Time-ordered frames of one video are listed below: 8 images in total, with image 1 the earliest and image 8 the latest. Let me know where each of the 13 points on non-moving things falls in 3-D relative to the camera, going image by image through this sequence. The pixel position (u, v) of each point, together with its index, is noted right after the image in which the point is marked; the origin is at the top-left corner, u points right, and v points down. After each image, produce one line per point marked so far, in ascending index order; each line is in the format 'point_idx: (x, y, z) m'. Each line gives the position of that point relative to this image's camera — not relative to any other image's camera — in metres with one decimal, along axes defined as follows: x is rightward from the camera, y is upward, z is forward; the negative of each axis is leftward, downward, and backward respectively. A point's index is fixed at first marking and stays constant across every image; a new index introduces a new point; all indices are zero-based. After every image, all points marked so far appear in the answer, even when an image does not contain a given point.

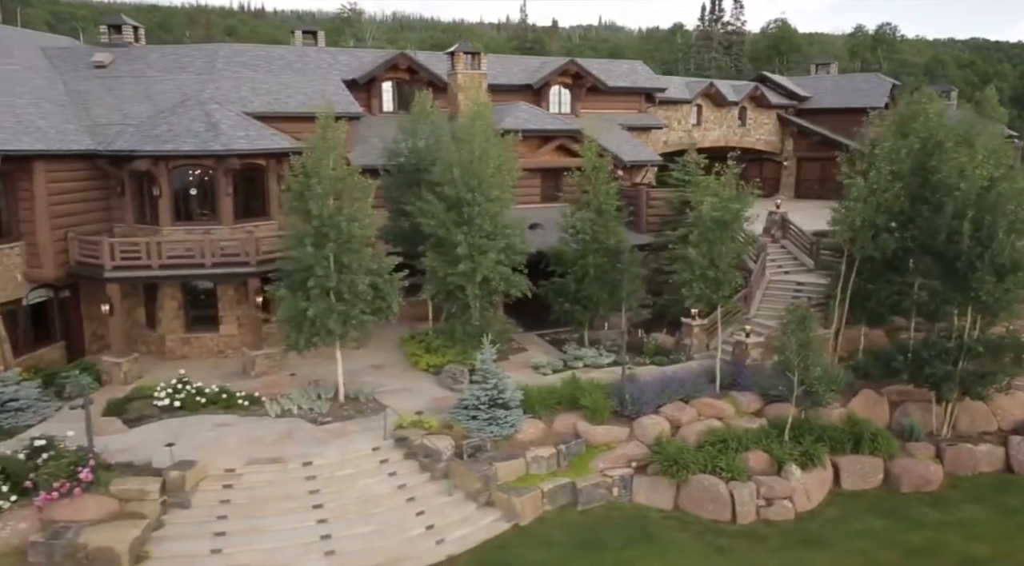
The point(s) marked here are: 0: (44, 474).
0: (-8.6, -3.5, +14.5) m
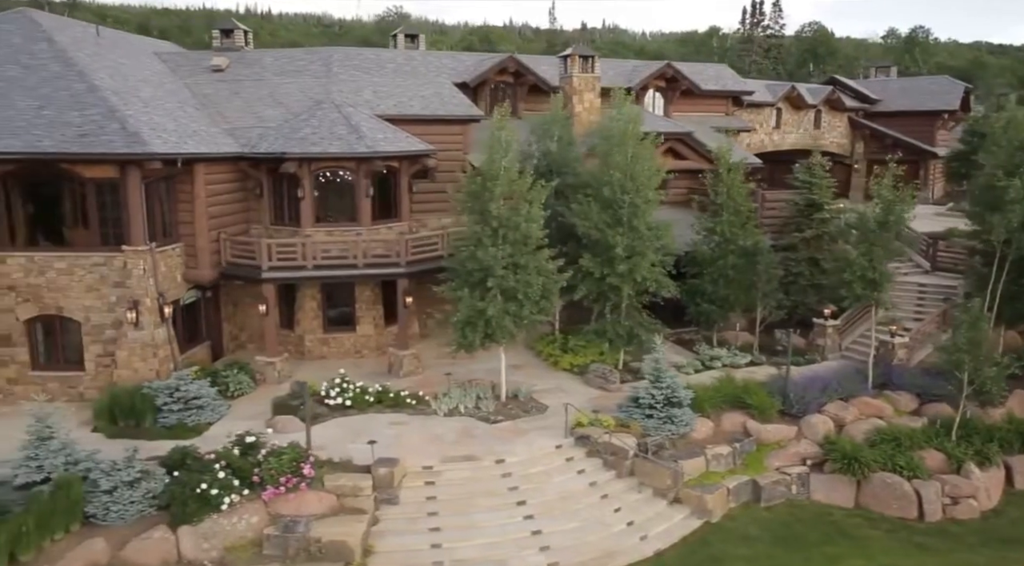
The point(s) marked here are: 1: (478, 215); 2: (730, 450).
0: (-4.6, -3.5, +14.8) m
1: (-0.7, +1.6, +18.5) m
2: (+5.0, -3.8, +17.8) m
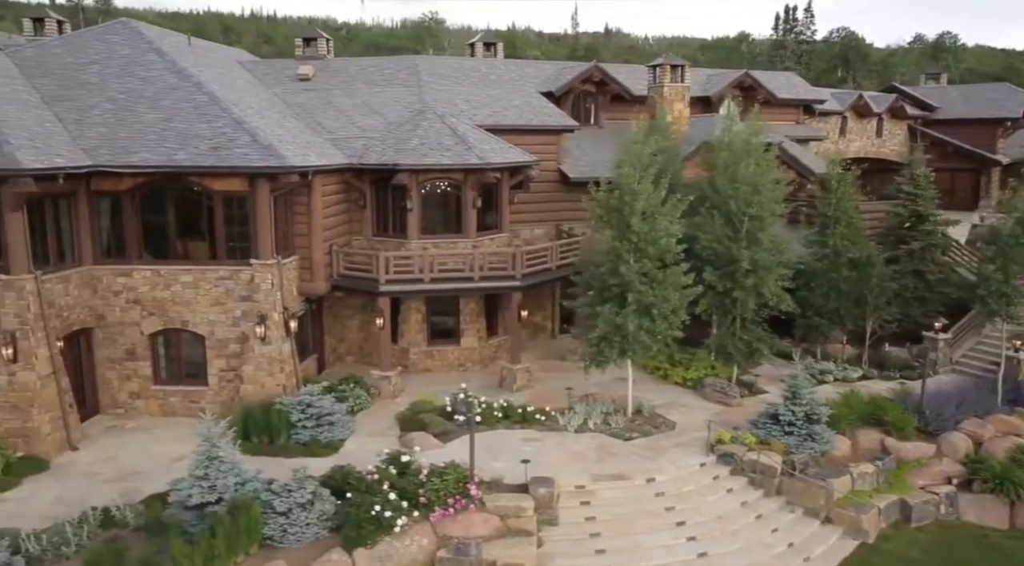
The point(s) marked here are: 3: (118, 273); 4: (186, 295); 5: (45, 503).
0: (-1.4, -3.8, +14.6) m
1: (+2.5, +1.2, +18.3) m
2: (+8.1, -4.1, +17.5) m
3: (-9.6, +0.3, +19.0) m
4: (-7.9, -0.3, +19.0) m
5: (-8.9, -4.2, +15.0) m
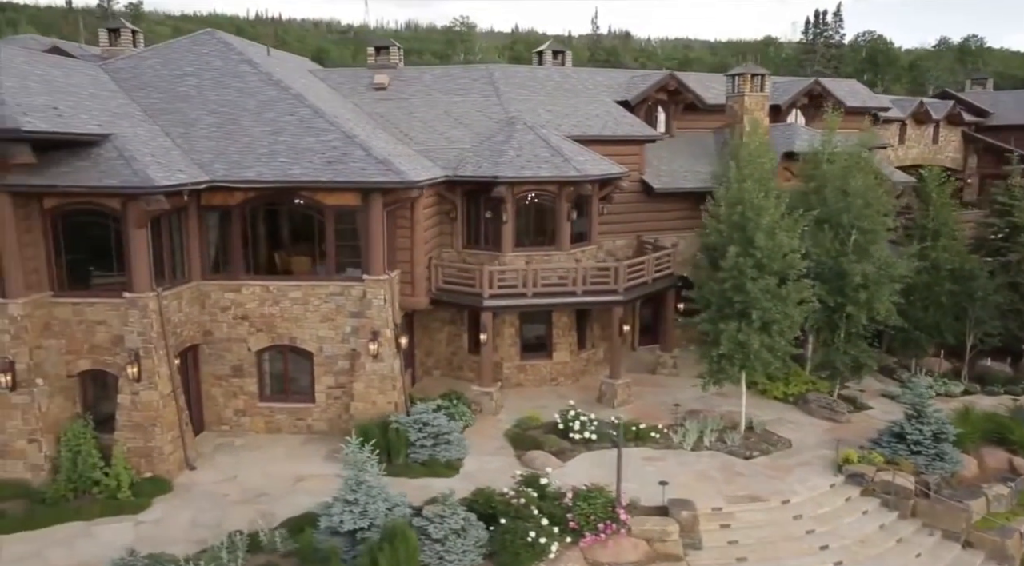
0: (+1.3, -4.2, +14.3) m
1: (+5.2, +0.9, +18.0) m
2: (+10.8, -4.5, +17.2) m
3: (-6.8, -0.1, +18.8) m
4: (-5.2, -0.7, +18.8) m
5: (-6.2, -4.6, +14.7) m
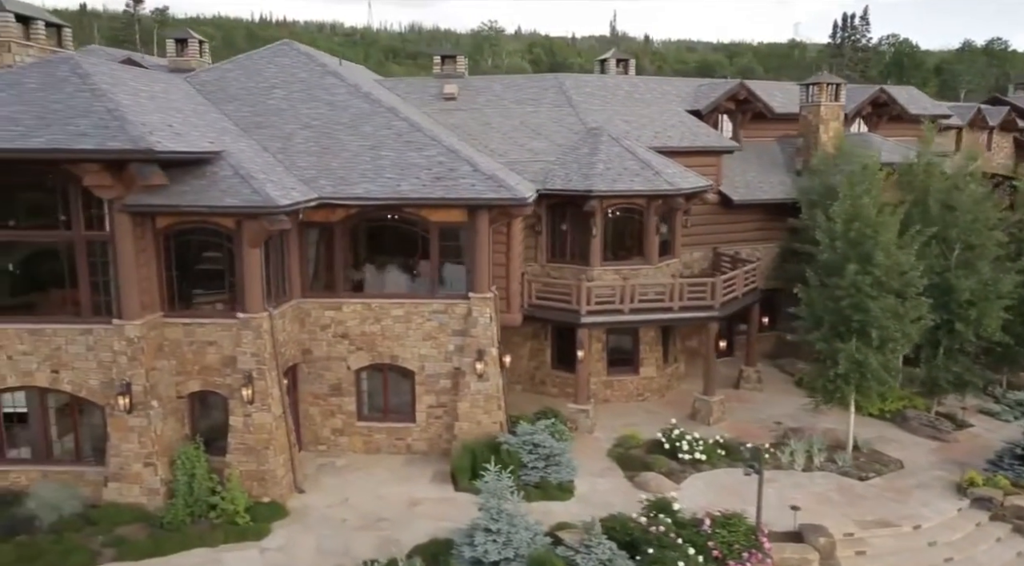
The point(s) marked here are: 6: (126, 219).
0: (+3.7, -4.6, +13.9) m
1: (+7.7, +0.5, +17.6) m
2: (+13.3, -4.9, +16.7) m
3: (-4.4, -0.5, +18.5) m
4: (-2.7, -1.1, +18.5) m
5: (-3.7, -5.0, +14.4) m
6: (-7.5, +1.2, +15.2) m
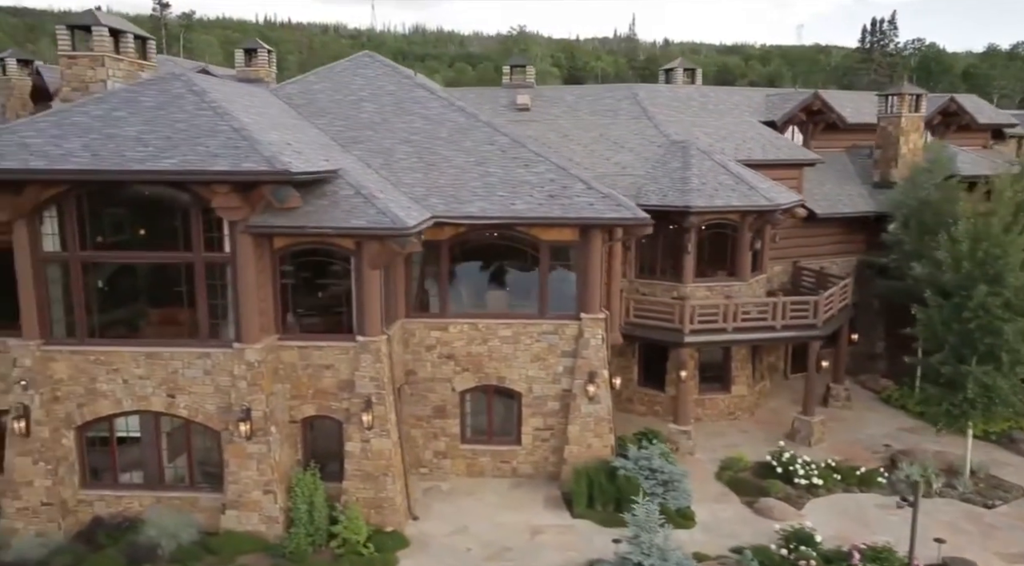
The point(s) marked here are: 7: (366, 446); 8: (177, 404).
0: (+6.2, -5.0, +13.4) m
1: (+10.2, 0.0, +17.1) m
2: (+15.8, -5.4, +16.2) m
3: (-1.8, -1.0, +18.1) m
4: (-0.2, -1.5, +18.1) m
5: (-1.2, -5.4, +14.0) m
6: (-5.0, +0.8, +14.8) m
7: (-2.9, -3.3, +15.8) m
8: (-6.6, -2.4, +15.5) m
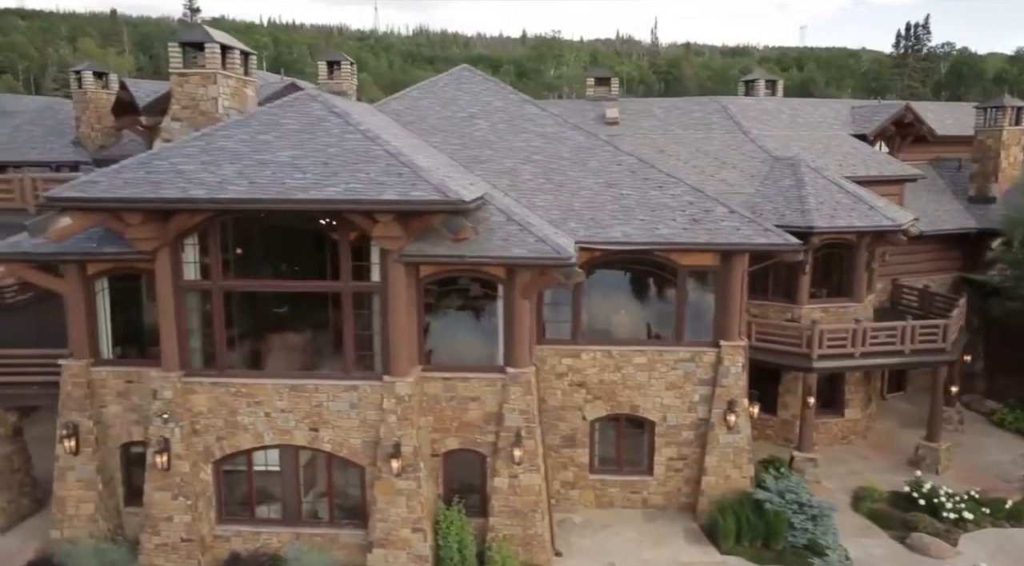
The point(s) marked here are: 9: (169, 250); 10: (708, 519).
0: (+9.2, -5.6, +12.8) m
1: (+13.2, -0.6, +16.5) m
2: (+18.8, -5.9, +15.5) m
3: (+1.2, -1.6, +17.5) m
4: (+2.8, -2.1, +17.5) m
5: (+1.7, -6.0, +13.4) m
6: (-2.0, +0.2, +14.3) m
7: (+0.1, -3.9, +15.2) m
8: (-3.7, -3.0, +15.0) m
9: (-6.4, +0.6, +14.5) m
10: (+4.3, -5.2, +17.3) m
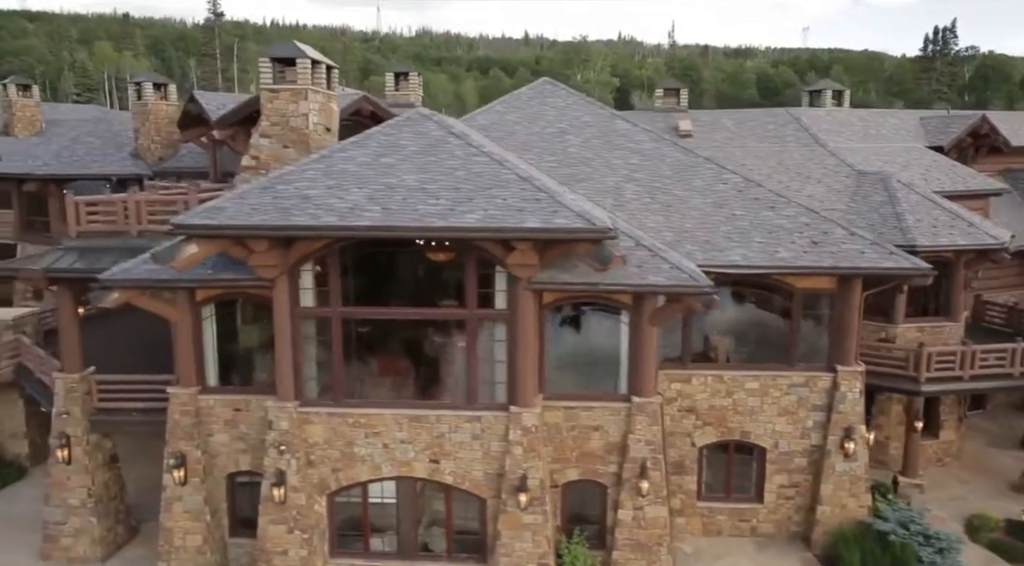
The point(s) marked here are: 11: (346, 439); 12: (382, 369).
0: (+11.5, -6.1, +12.3) m
1: (+15.5, -1.1, +15.9) m
2: (+21.1, -6.4, +14.9) m
3: (+3.5, -2.1, +17.0) m
4: (+5.2, -2.6, +17.0) m
5: (+4.0, -6.5, +12.9) m
6: (+0.3, -0.3, +13.8) m
7: (+2.4, -4.3, +14.7) m
8: (-1.3, -3.5, +14.5) m
9: (-4.0, +0.1, +14.1) m
10: (+6.7, -5.7, +16.8) m
11: (-3.1, -2.9, +14.6) m
12: (-2.2, -1.6, +14.5) m
